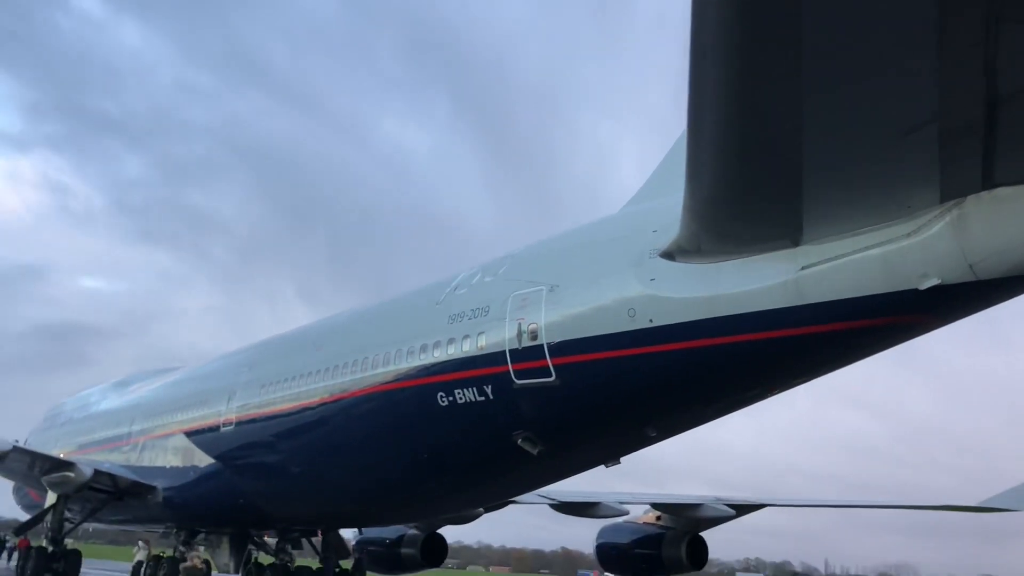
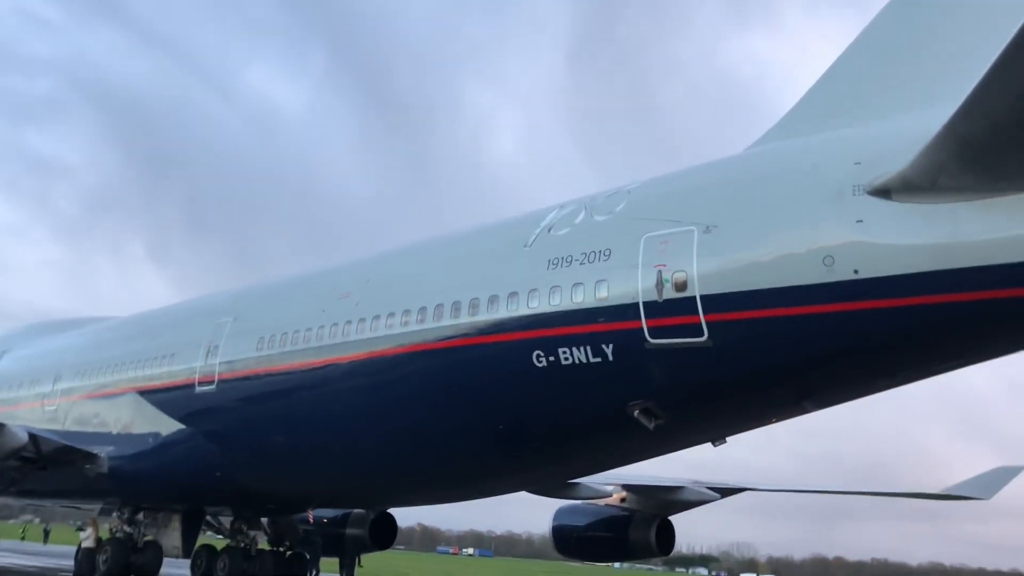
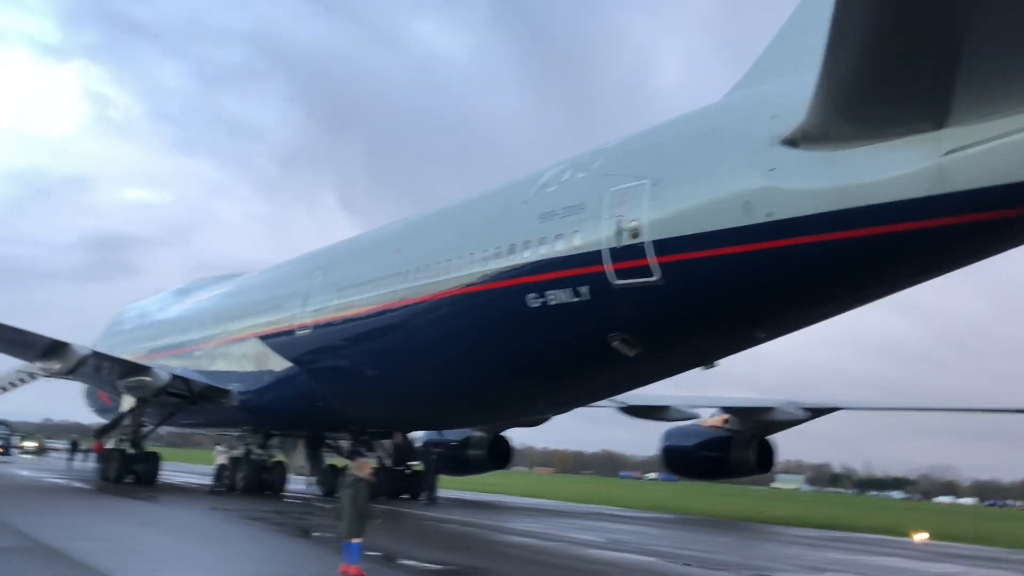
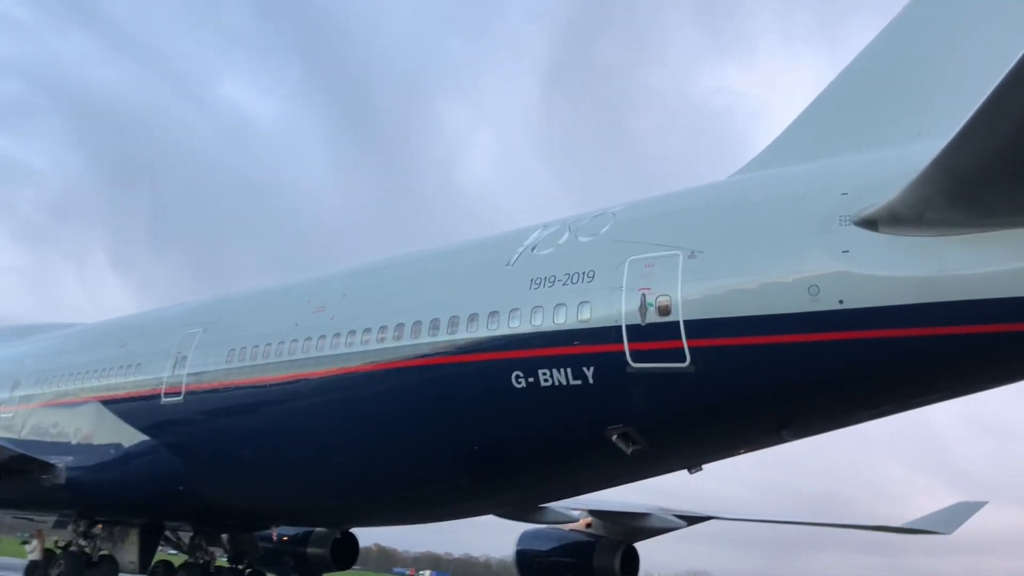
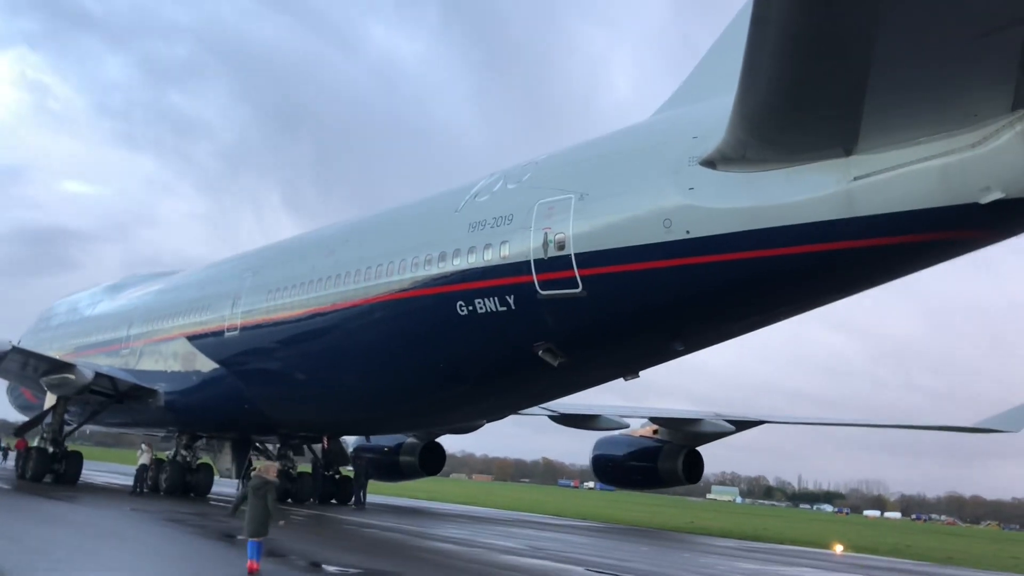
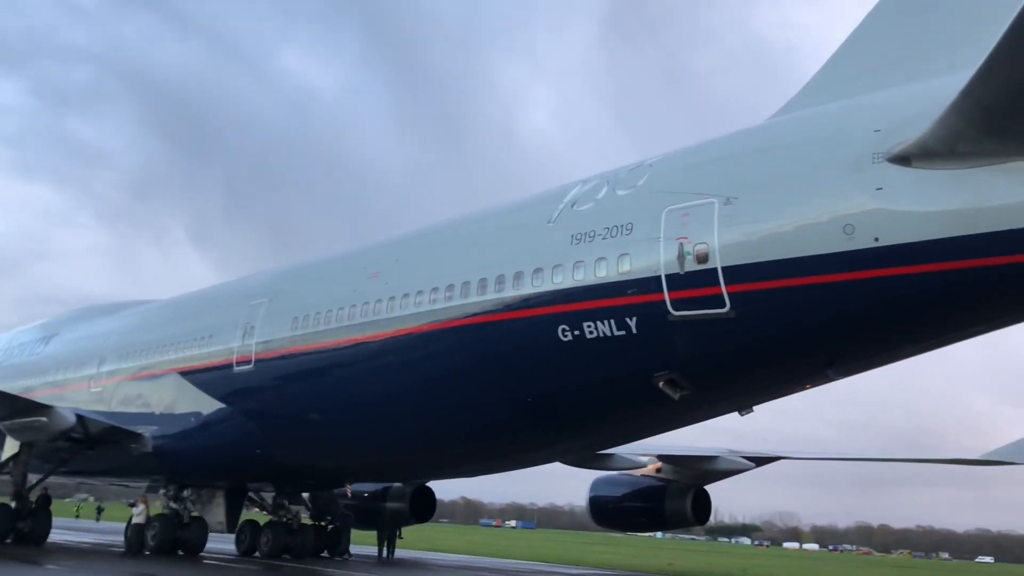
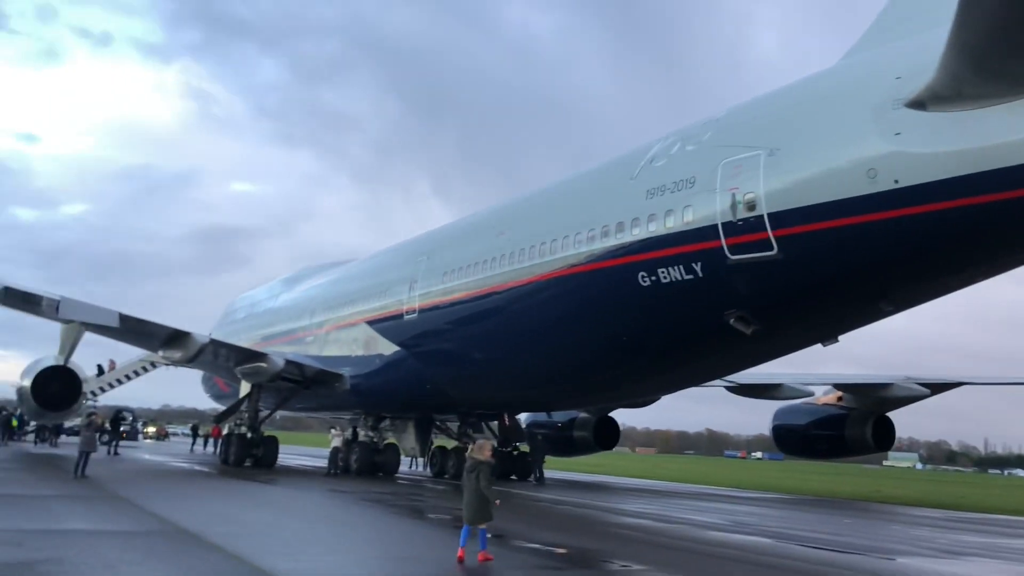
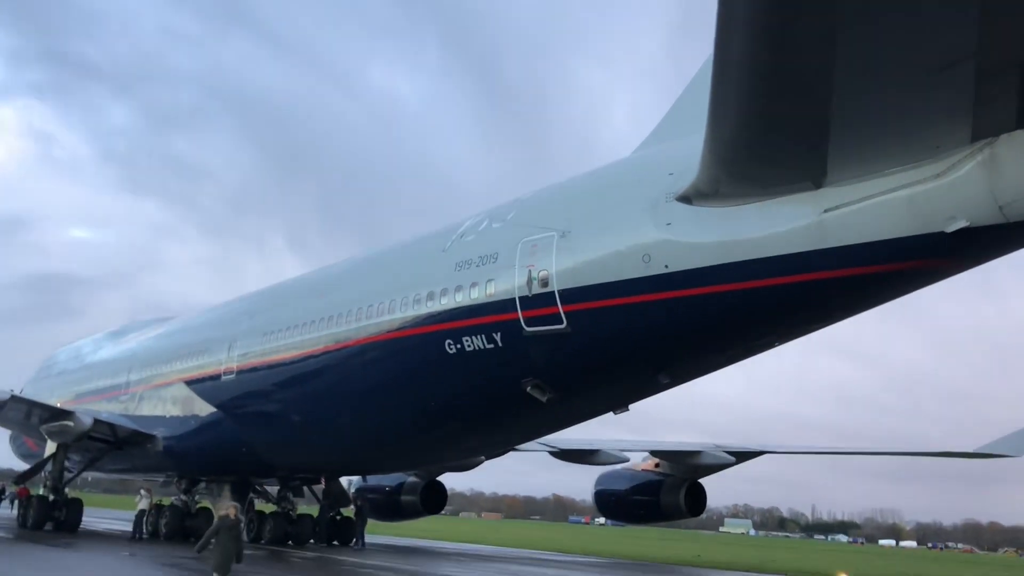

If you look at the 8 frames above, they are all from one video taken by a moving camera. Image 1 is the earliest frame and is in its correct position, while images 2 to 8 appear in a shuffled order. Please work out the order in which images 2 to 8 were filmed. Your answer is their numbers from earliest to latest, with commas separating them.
8, 5, 3, 7, 6, 2, 4
